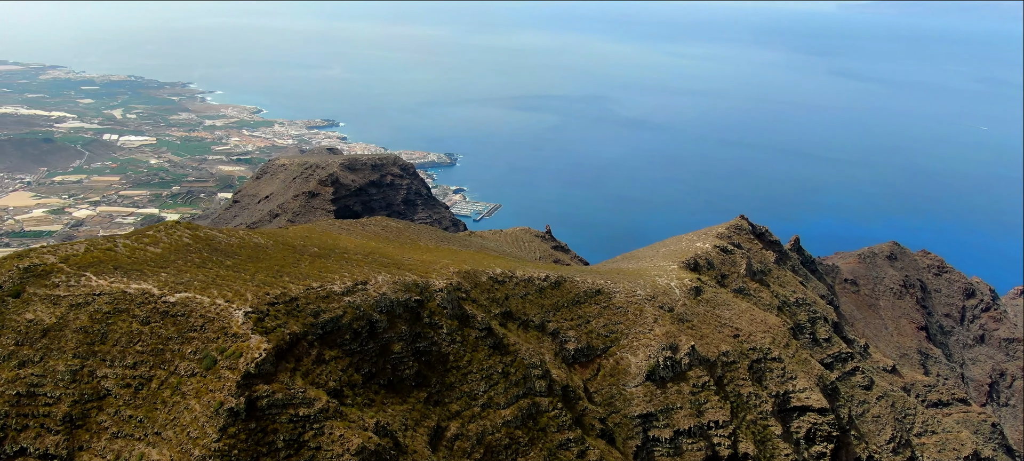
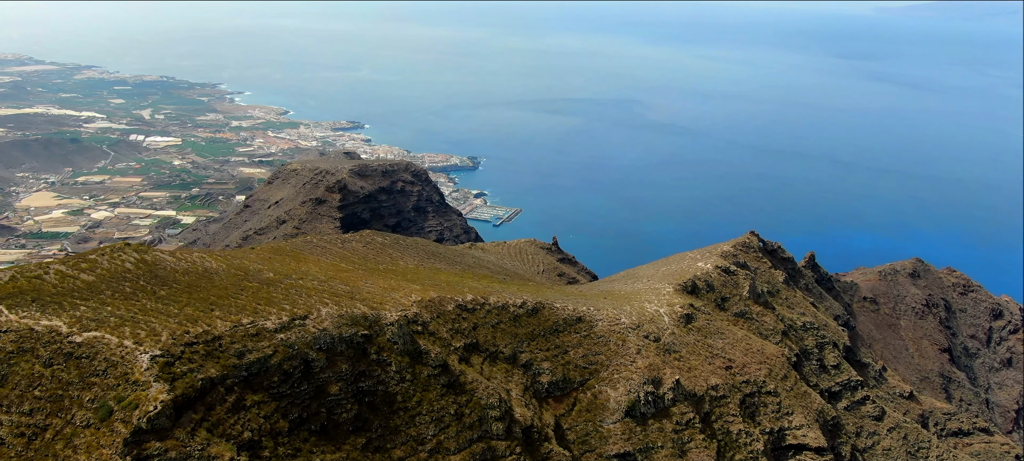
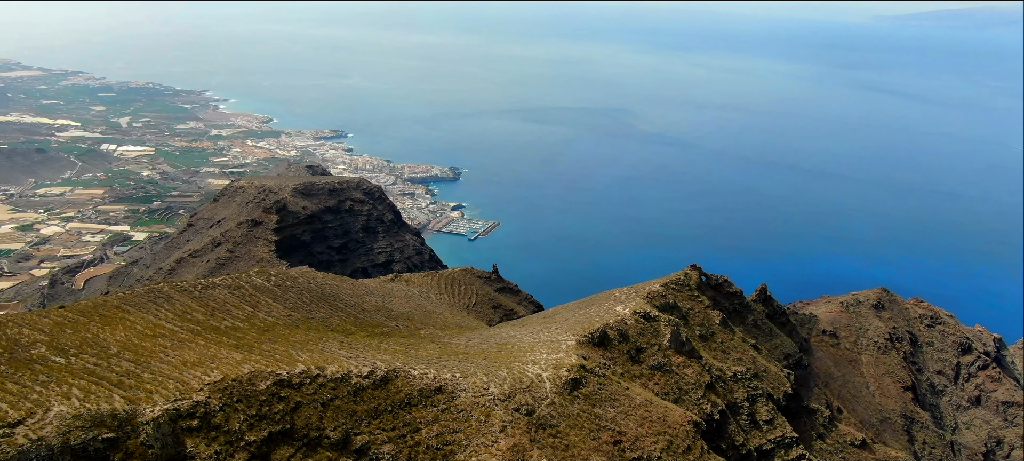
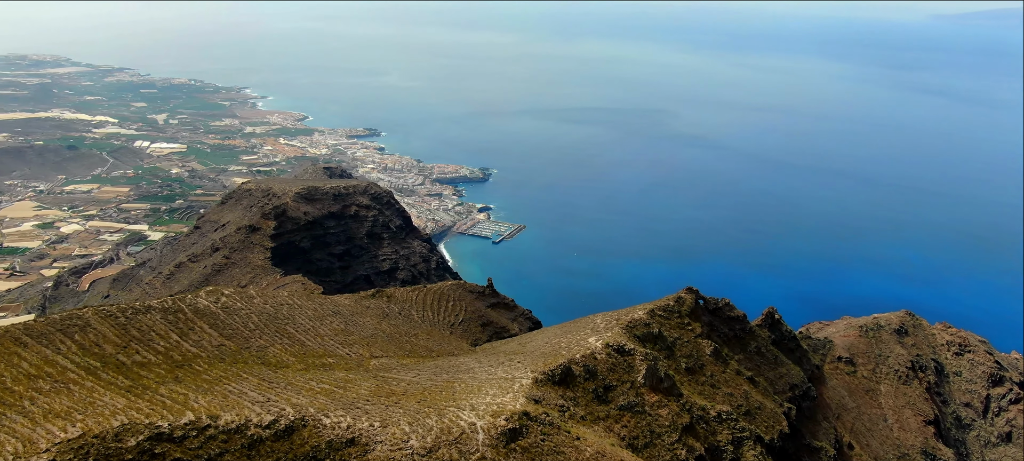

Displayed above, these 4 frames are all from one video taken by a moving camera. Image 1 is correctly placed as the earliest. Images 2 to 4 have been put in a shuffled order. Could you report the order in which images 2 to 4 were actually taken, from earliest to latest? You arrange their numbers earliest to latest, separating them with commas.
2, 3, 4
